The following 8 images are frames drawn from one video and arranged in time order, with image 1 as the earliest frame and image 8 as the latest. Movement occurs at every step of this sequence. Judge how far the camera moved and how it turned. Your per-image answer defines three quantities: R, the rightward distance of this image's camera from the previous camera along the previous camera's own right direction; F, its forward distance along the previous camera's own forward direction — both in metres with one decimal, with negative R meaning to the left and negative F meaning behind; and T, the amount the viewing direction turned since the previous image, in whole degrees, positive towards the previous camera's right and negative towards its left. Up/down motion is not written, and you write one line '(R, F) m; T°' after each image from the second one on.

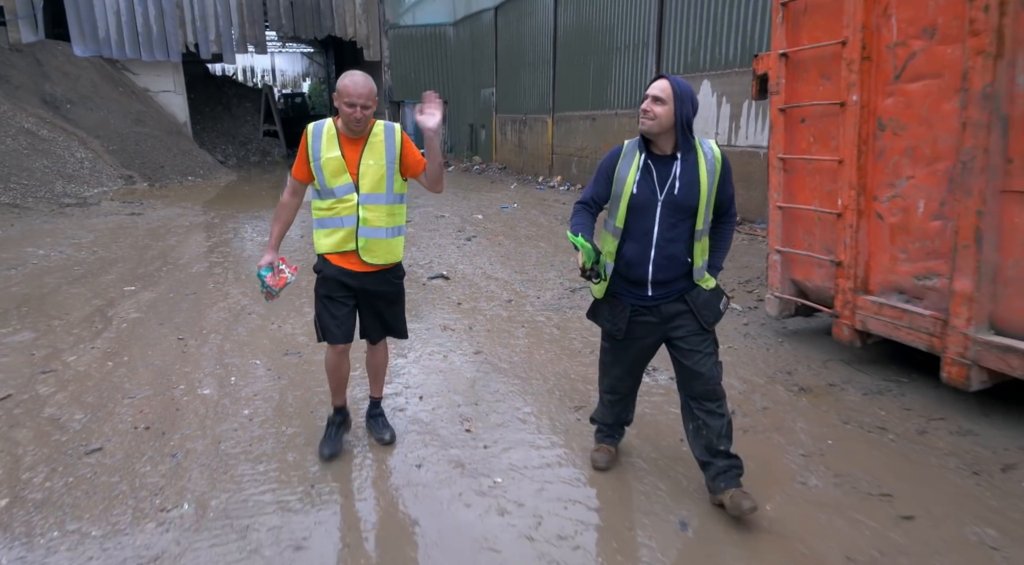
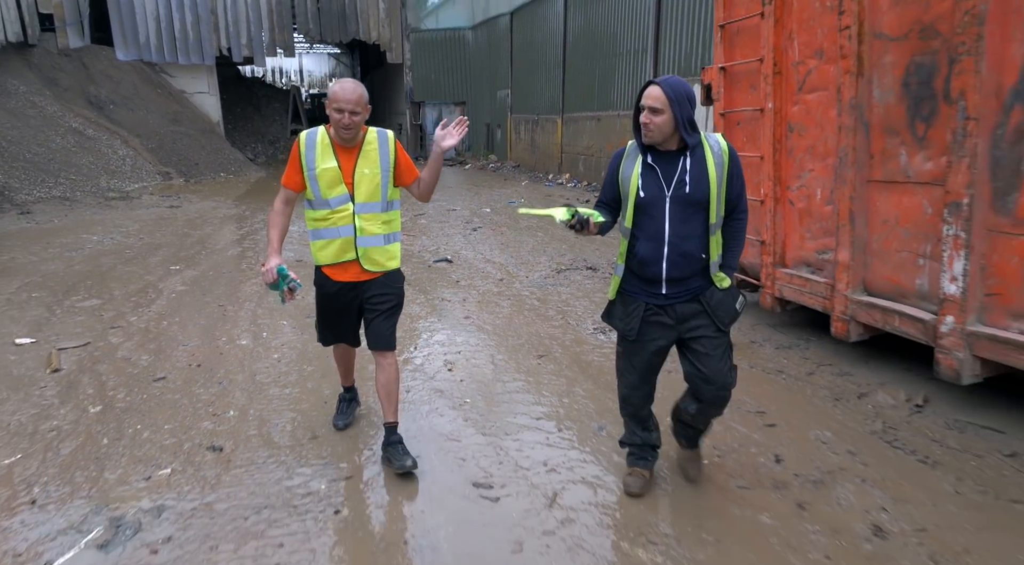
(+0.3, -0.9) m; -2°
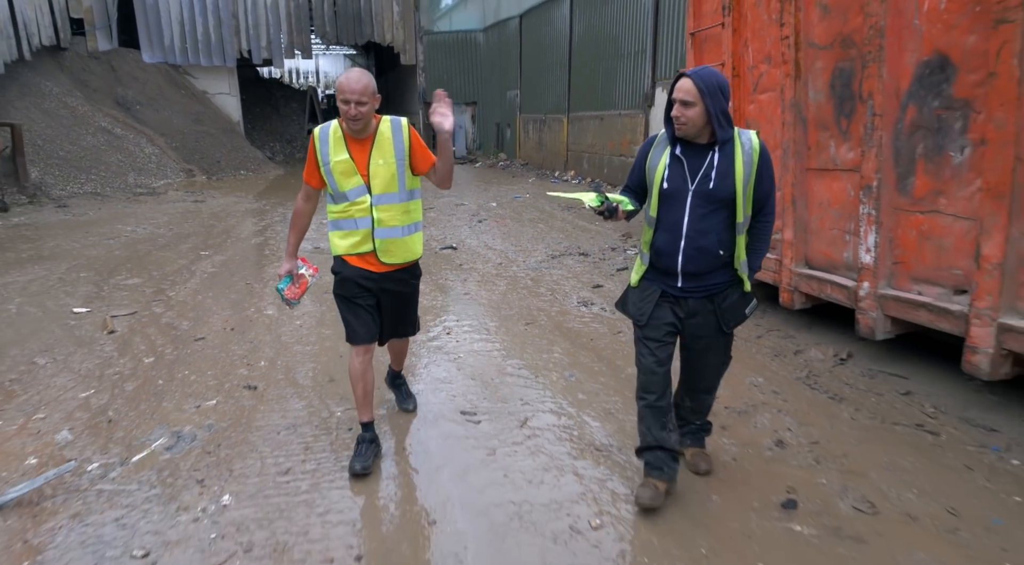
(+0.2, -0.7) m; -1°
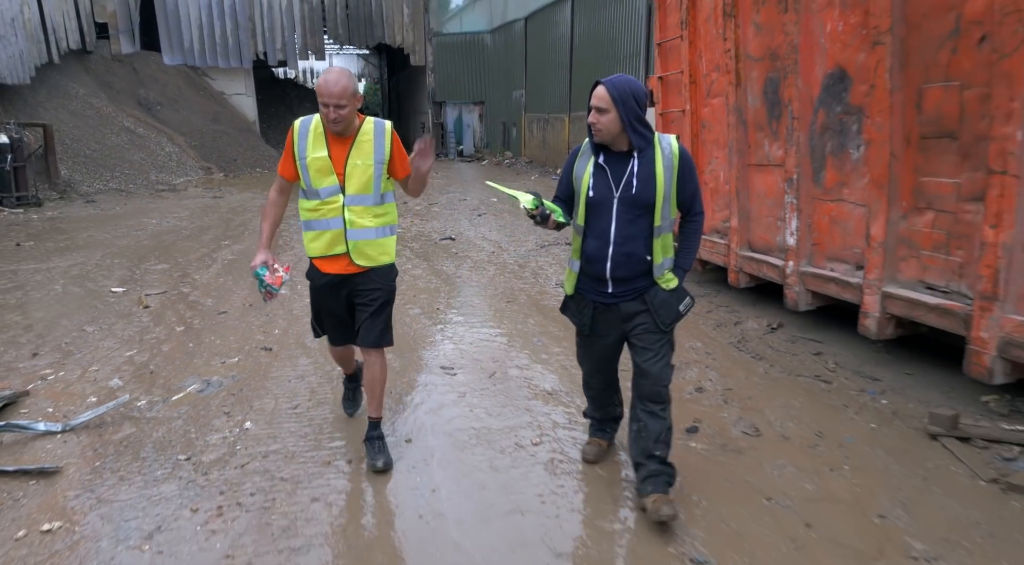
(+0.3, -0.7) m; -1°
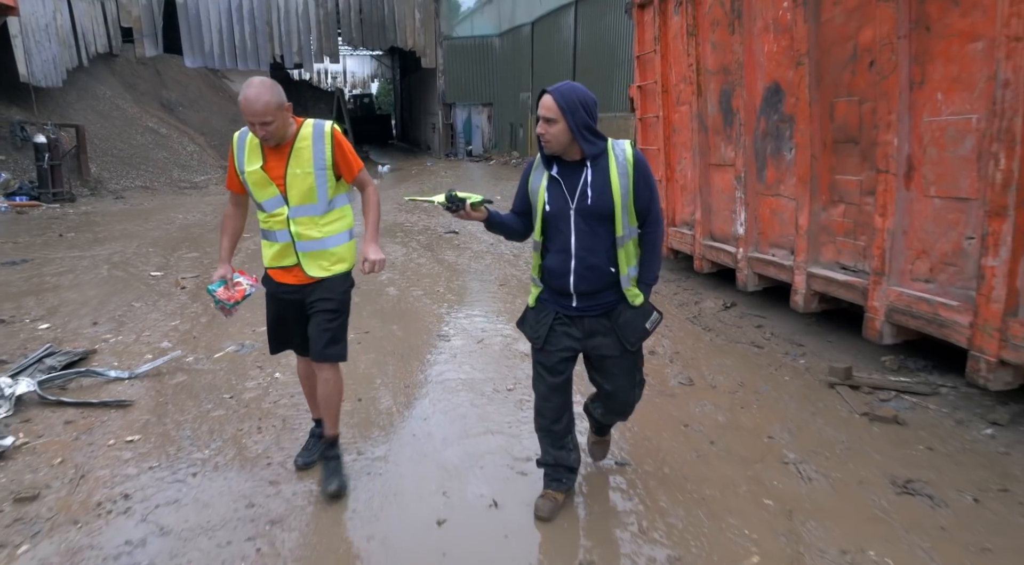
(+0.2, -0.7) m; -1°
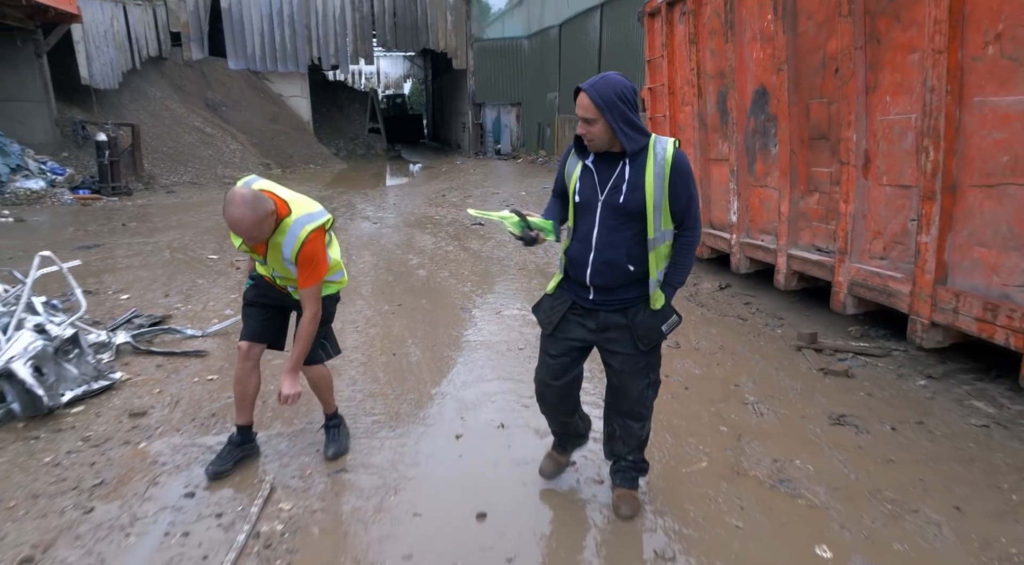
(+0.1, -0.7) m; -3°
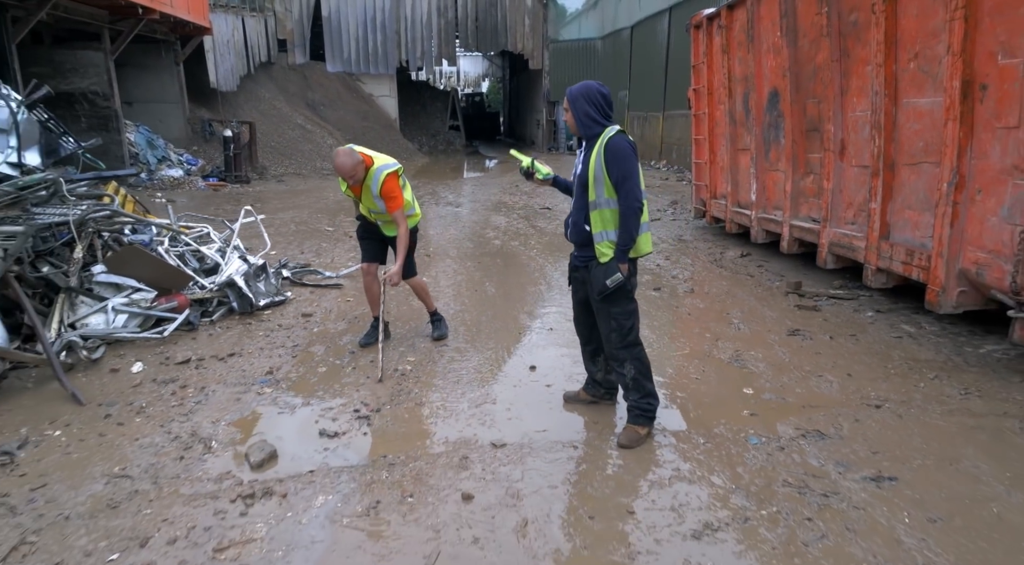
(+0.2, -1.5) m; -6°
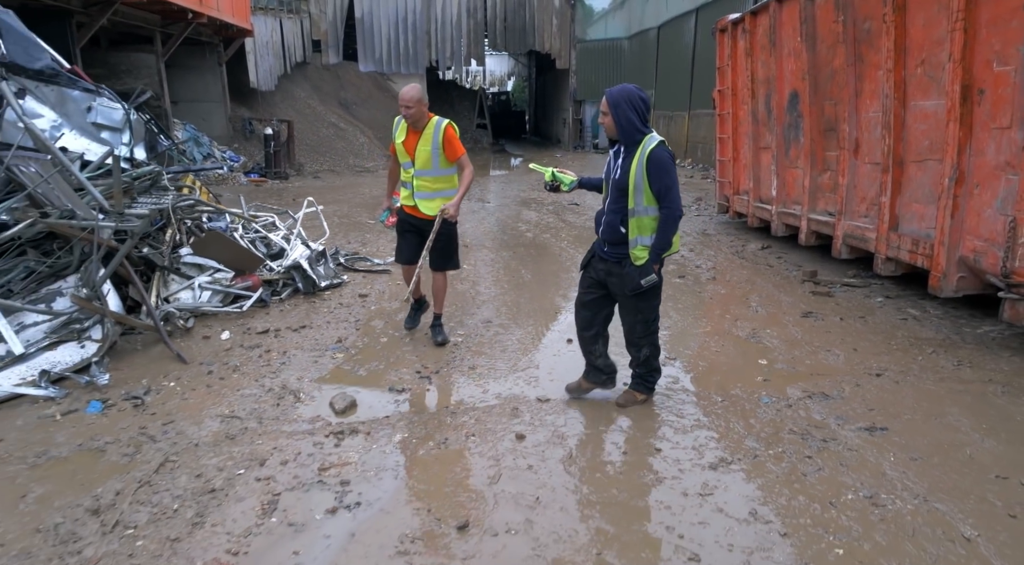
(-0.1, -0.5) m; -2°
